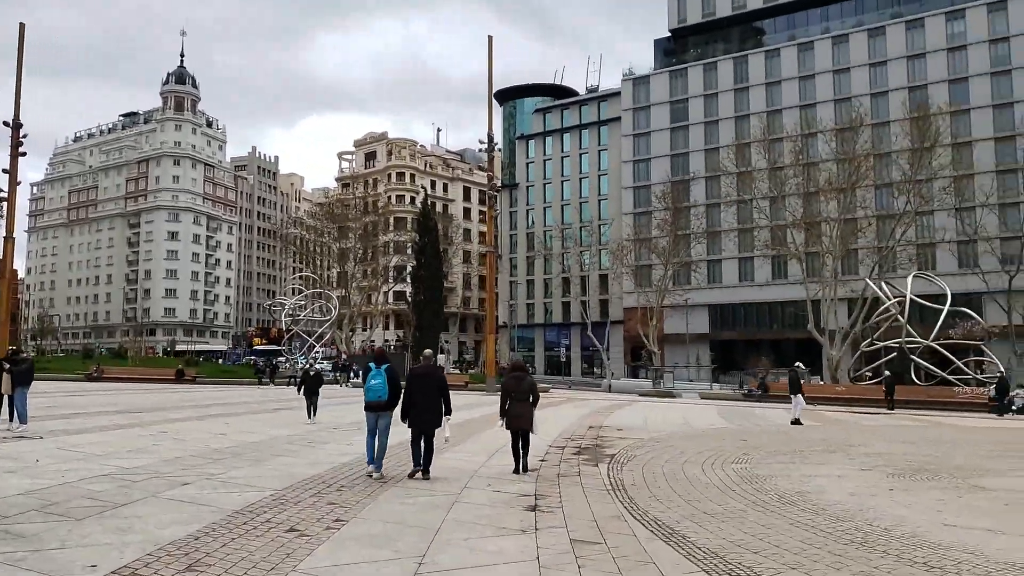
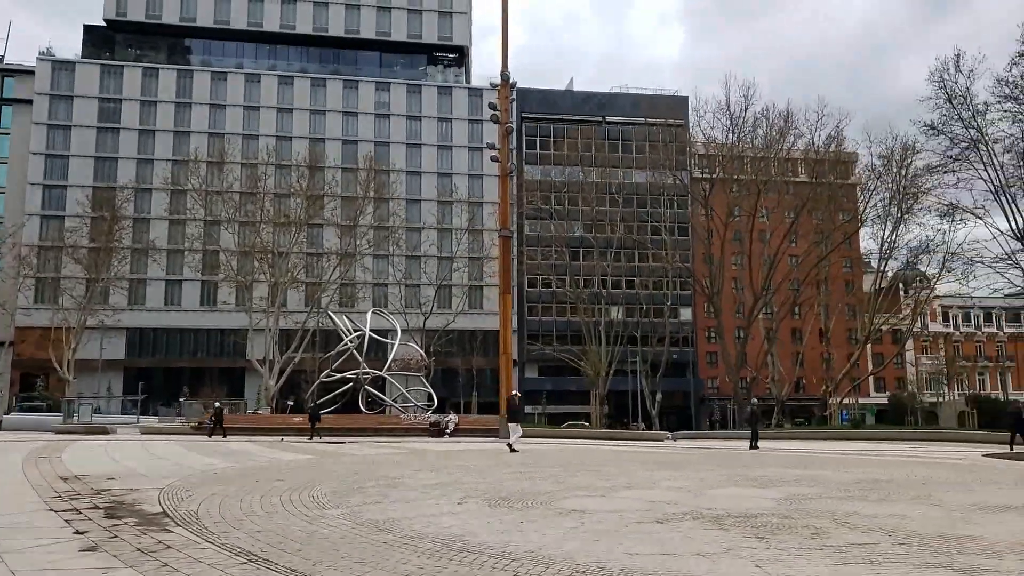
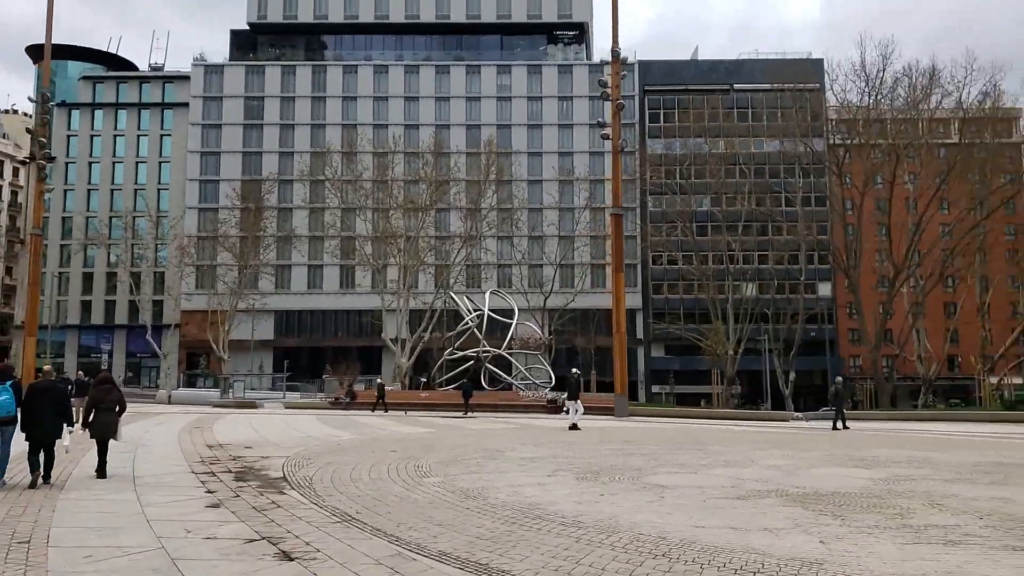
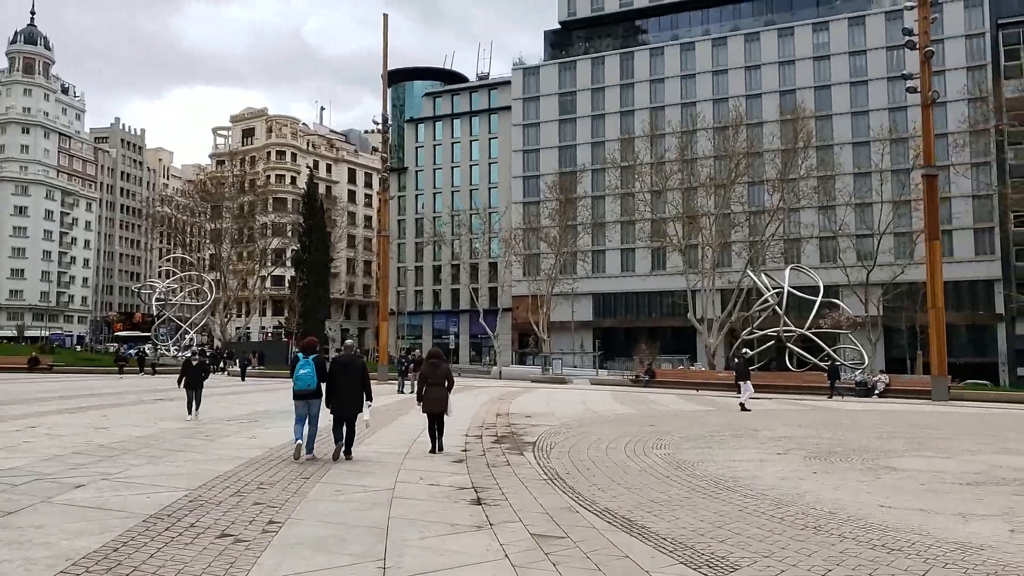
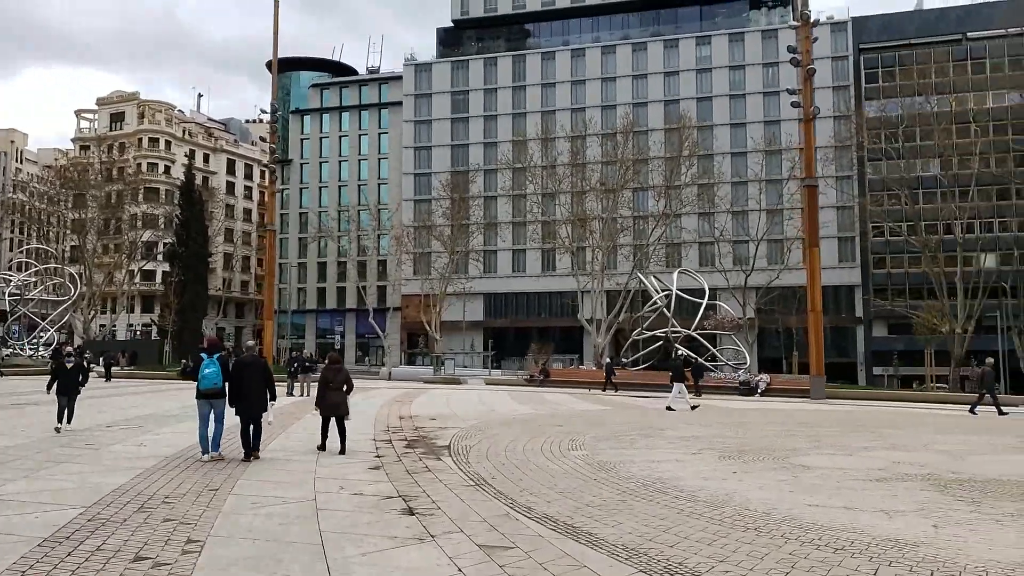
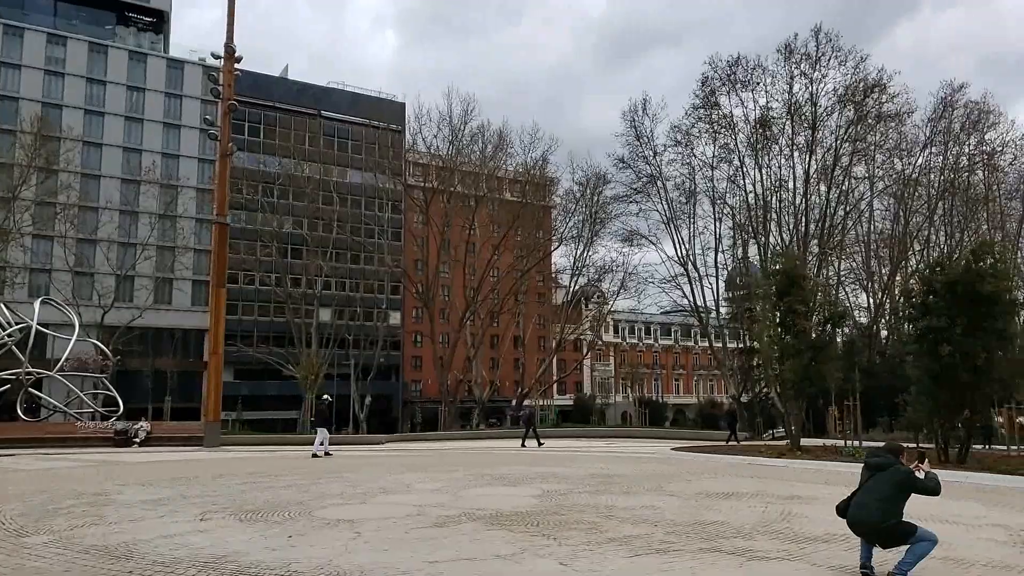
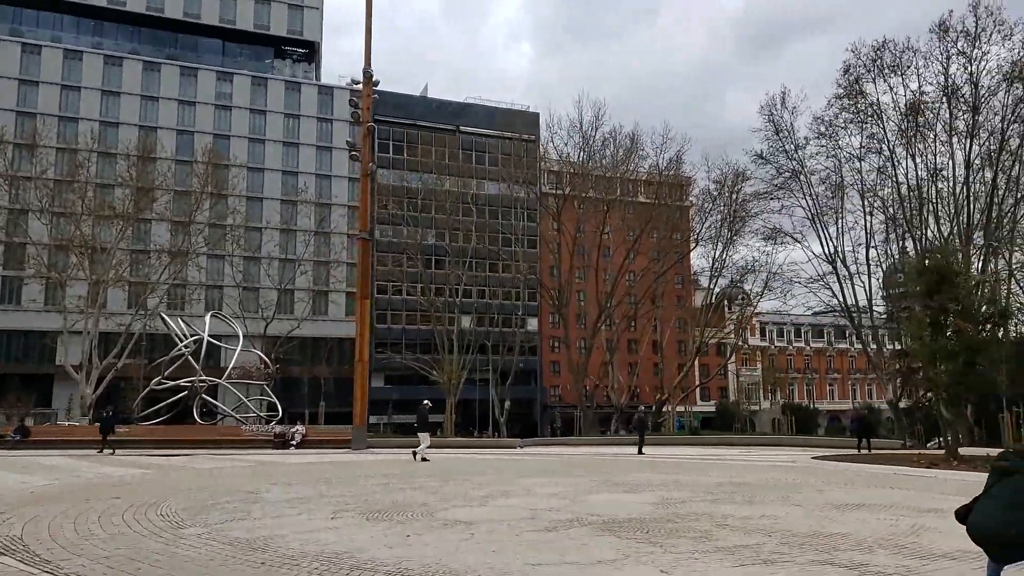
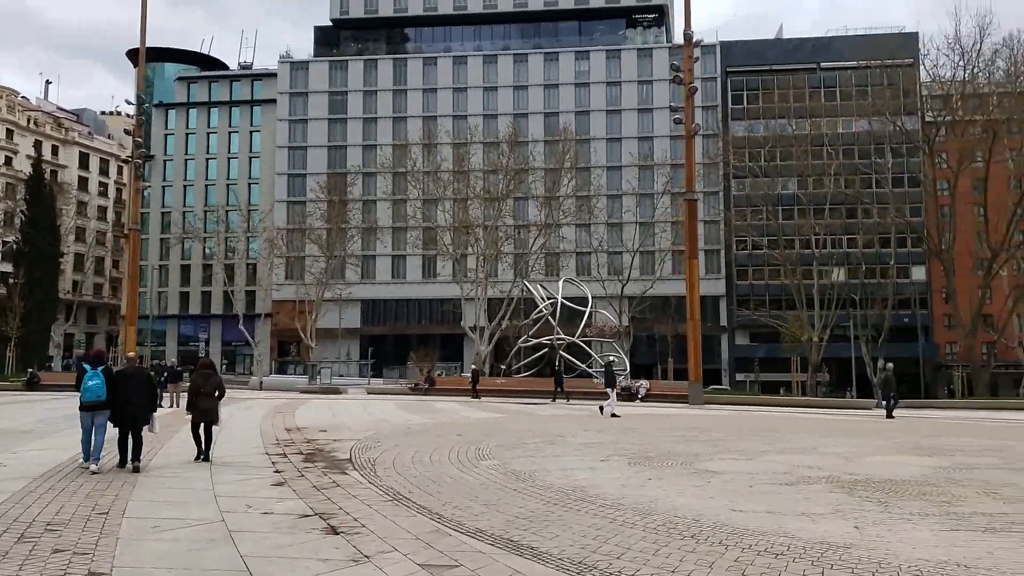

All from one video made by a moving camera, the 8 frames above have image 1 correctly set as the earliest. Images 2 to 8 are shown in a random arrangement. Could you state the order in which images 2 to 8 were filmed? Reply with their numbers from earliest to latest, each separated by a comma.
4, 5, 8, 3, 2, 7, 6
